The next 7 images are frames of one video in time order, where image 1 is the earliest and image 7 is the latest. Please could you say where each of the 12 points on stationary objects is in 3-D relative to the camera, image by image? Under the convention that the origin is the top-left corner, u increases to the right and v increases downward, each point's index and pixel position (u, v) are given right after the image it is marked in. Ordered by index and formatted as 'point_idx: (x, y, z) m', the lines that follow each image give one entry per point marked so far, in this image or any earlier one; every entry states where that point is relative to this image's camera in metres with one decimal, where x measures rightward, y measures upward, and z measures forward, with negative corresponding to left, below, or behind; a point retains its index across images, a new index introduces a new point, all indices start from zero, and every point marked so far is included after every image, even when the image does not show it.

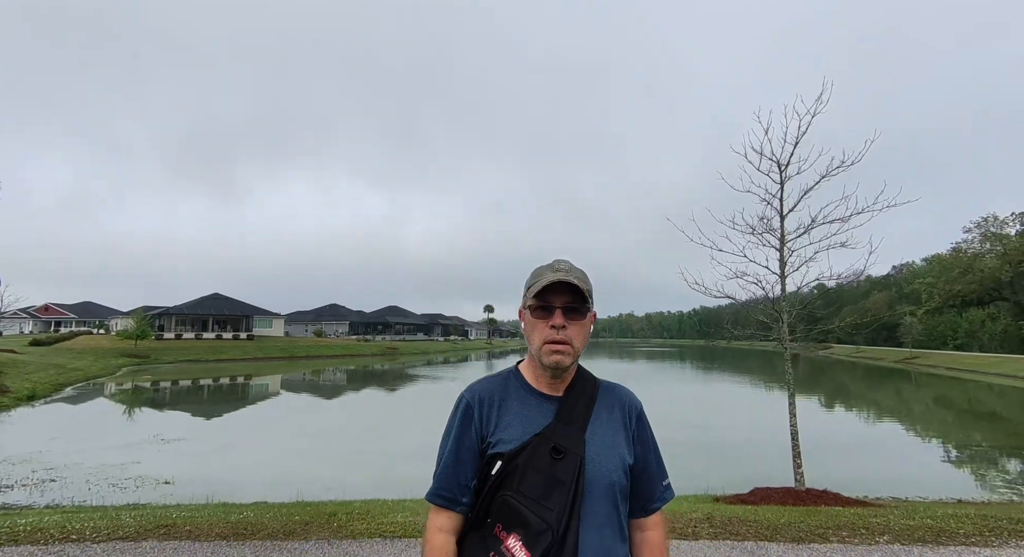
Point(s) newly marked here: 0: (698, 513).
0: (+1.4, -1.9, +4.3) m
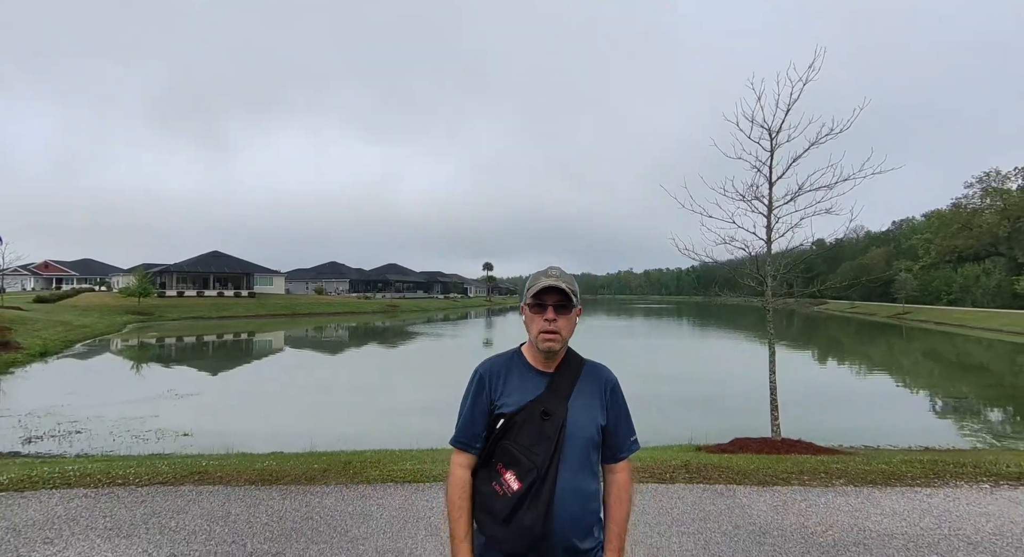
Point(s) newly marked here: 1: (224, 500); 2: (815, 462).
0: (+1.4, -1.6, +4.8) m
1: (-2.0, -1.6, +3.9) m
2: (+2.9, -1.7, +5.0) m
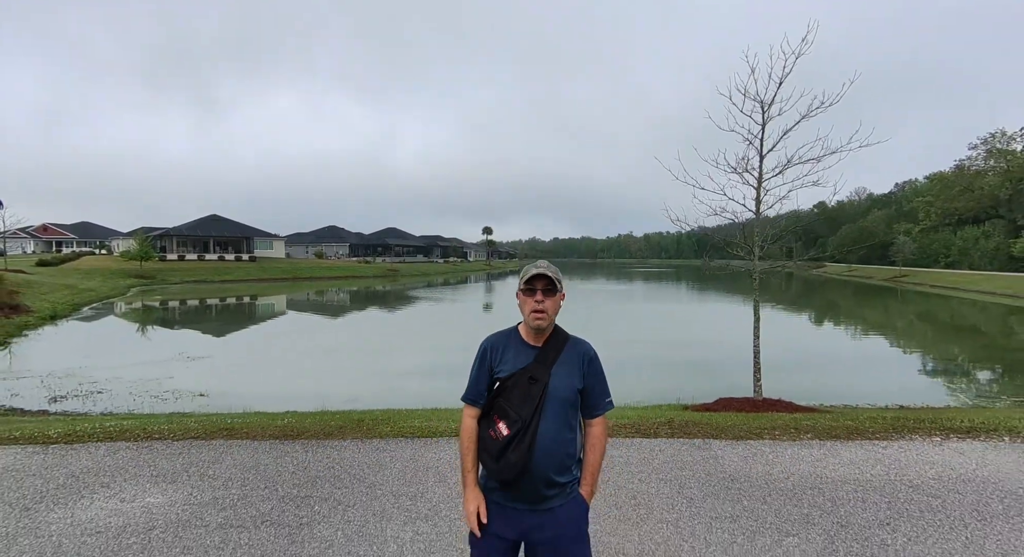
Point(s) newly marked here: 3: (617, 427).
0: (+1.4, -1.4, +5.3) m
1: (-2.1, -1.4, +4.3) m
2: (+2.8, -1.4, +5.4) m
3: (+0.9, -1.3, +4.9) m
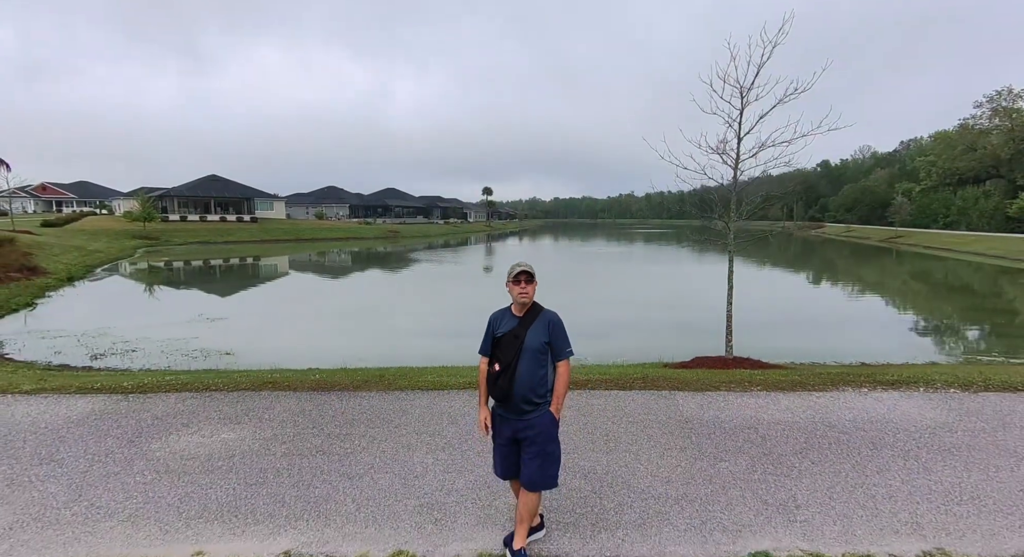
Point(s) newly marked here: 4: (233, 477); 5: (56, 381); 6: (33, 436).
0: (+1.4, -1.1, +6.2) m
1: (-2.1, -1.2, +5.2) m
2: (+2.8, -1.1, +6.4) m
3: (+0.9, -1.1, +5.8) m
4: (-1.9, -1.3, +3.7) m
5: (-5.1, -1.2, +6.0) m
6: (-3.7, -1.2, +4.2) m
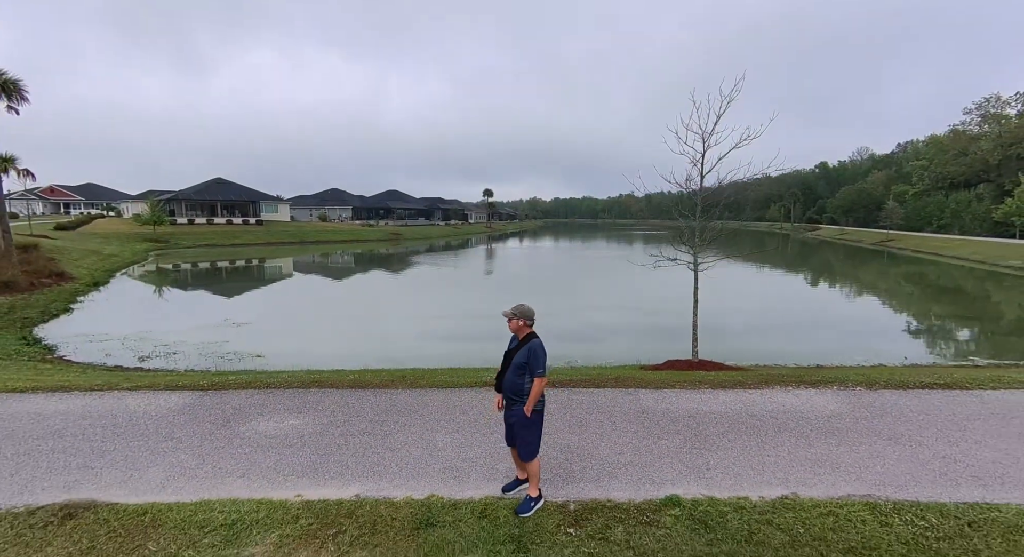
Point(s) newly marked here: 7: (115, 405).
0: (+1.4, -1.3, +7.6) m
1: (-2.1, -1.4, +6.6) m
2: (+2.8, -1.4, +7.8) m
3: (+0.9, -1.4, +7.2) m
4: (-1.9, -1.6, +5.1) m
5: (-5.1, -1.4, +7.4) m
6: (-3.8, -1.5, +5.6) m
7: (-4.4, -1.4, +6.1) m
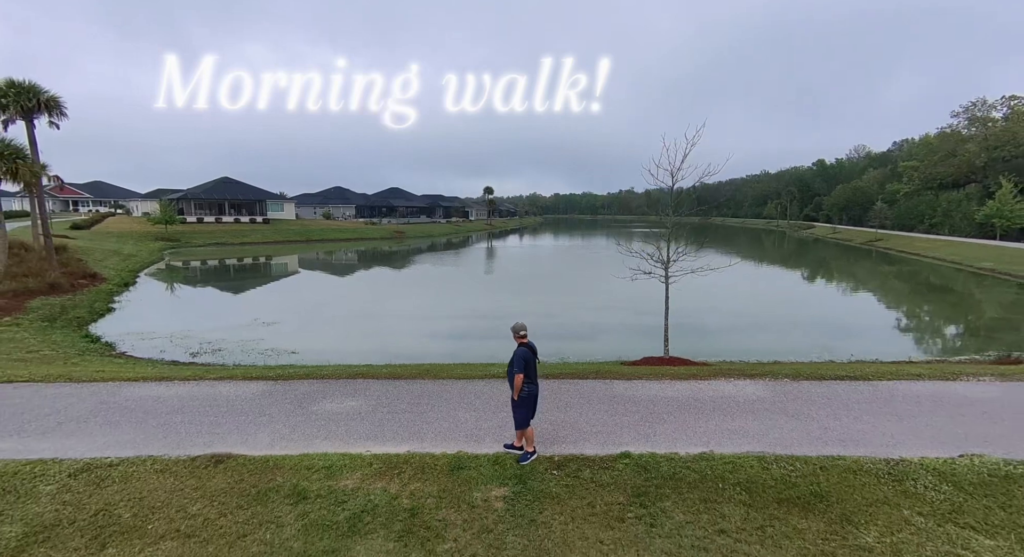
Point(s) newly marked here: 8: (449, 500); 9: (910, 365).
0: (+1.4, -1.6, +9.5) m
1: (-2.1, -1.7, +8.5) m
2: (+2.8, -1.6, +9.6) m
3: (+0.9, -1.6, +9.0) m
4: (-1.9, -1.8, +7.0) m
5: (-5.1, -1.6, +9.3) m
6: (-3.7, -1.7, +7.5) m
7: (-4.4, -1.7, +8.0) m
8: (-0.6, -2.1, +5.2) m
9: (+6.9, -1.5, +9.3) m
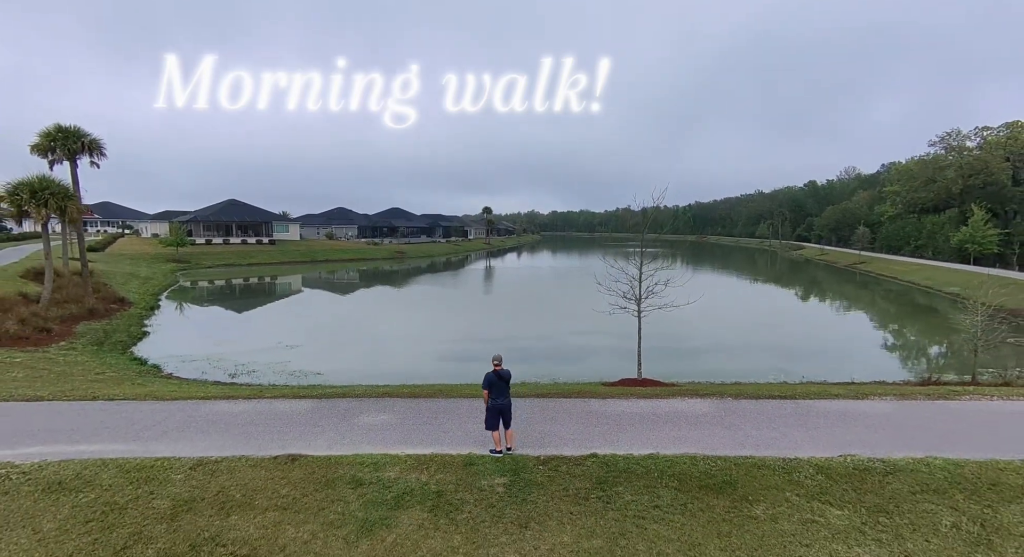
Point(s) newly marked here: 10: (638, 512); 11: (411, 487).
0: (+1.3, -2.4, +11.6) m
1: (-2.1, -2.4, +10.6) m
2: (+2.8, -2.4, +11.7) m
3: (+0.9, -2.4, +11.1) m
4: (-1.9, -2.5, +9.0) m
5: (-5.1, -2.4, +11.4) m
6: (-3.8, -2.4, +9.6) m
7: (-4.5, -2.4, +10.0) m
8: (-0.7, -2.8, +7.3) m
9: (+6.8, -2.3, +11.5) m
10: (+1.6, -3.0, +6.8) m
11: (-1.4, -2.8, +7.3) m
